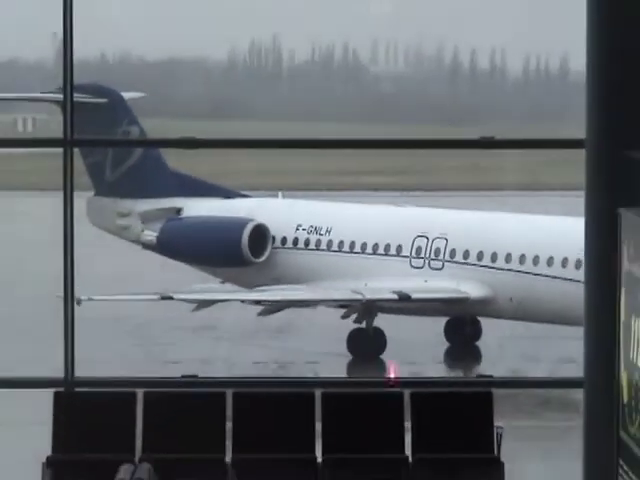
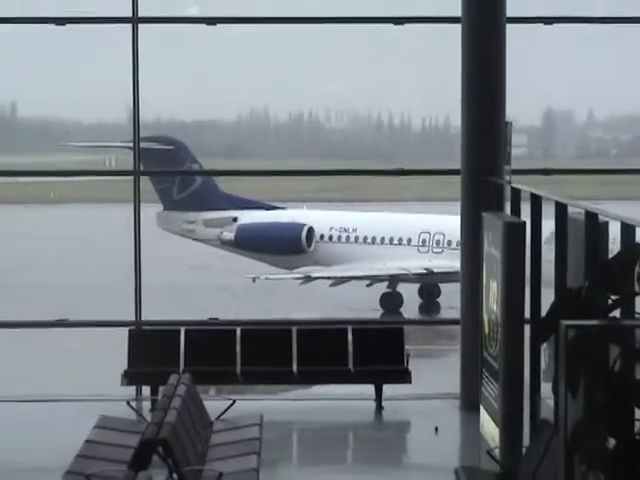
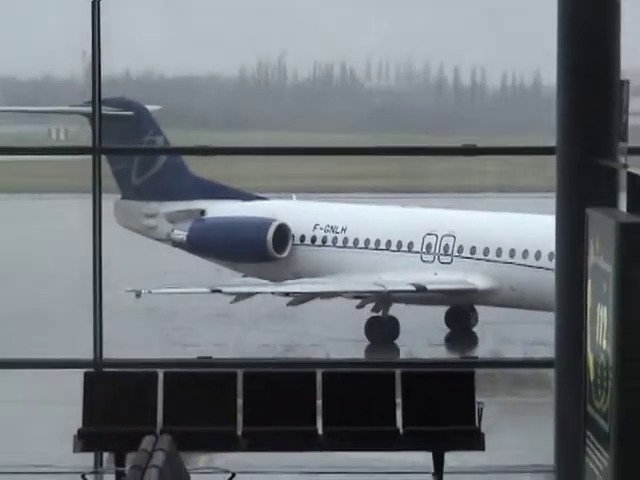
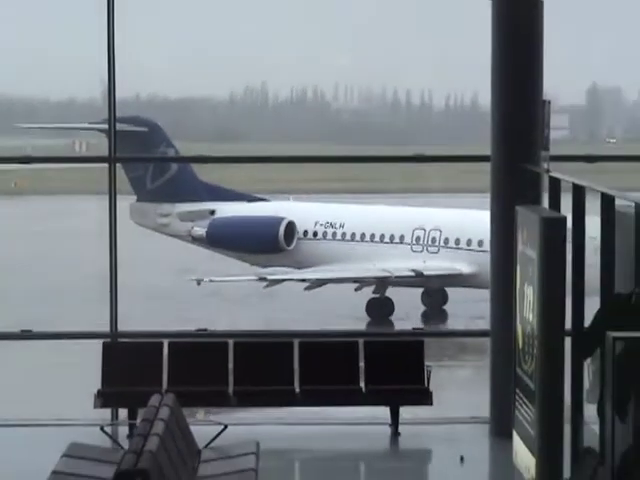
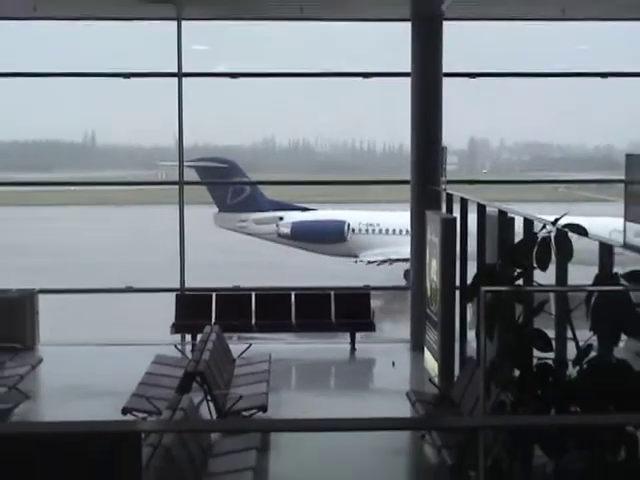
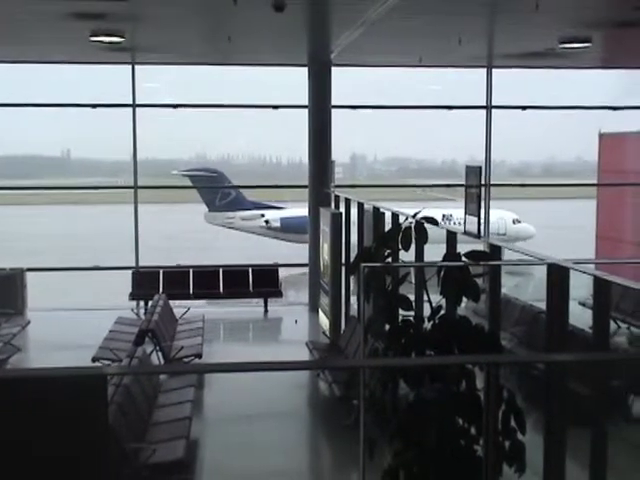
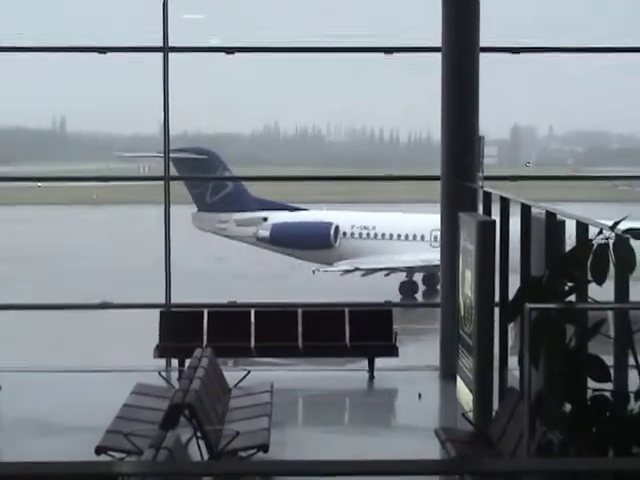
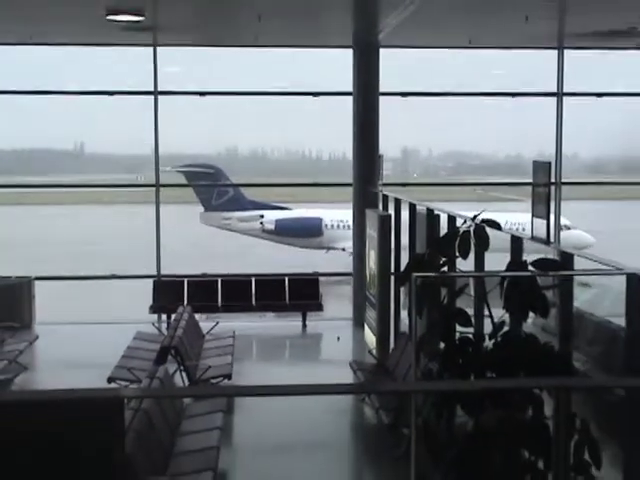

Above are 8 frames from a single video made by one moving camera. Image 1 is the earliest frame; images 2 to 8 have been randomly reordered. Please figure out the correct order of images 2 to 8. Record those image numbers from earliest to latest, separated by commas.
3, 4, 2, 7, 5, 8, 6
